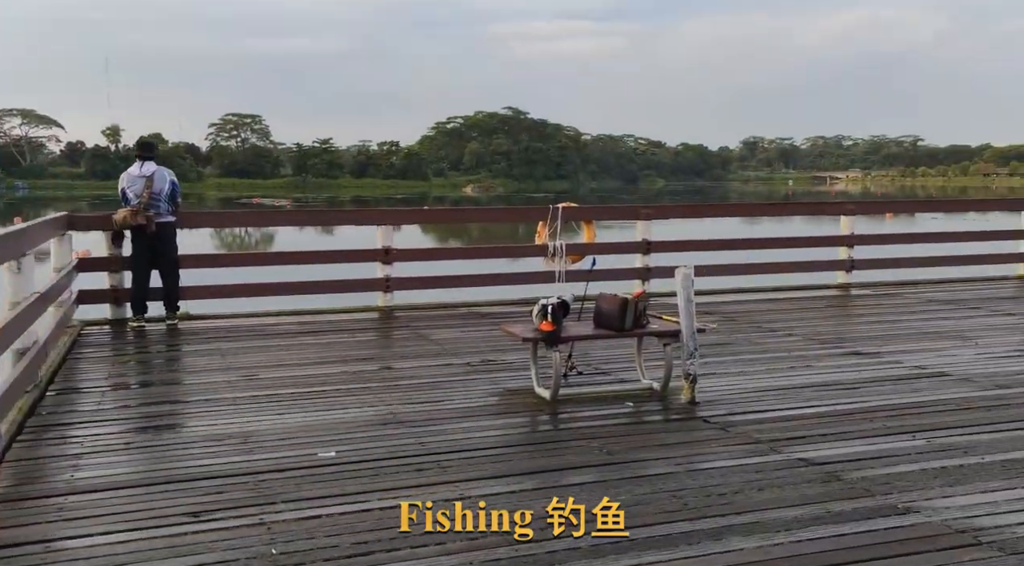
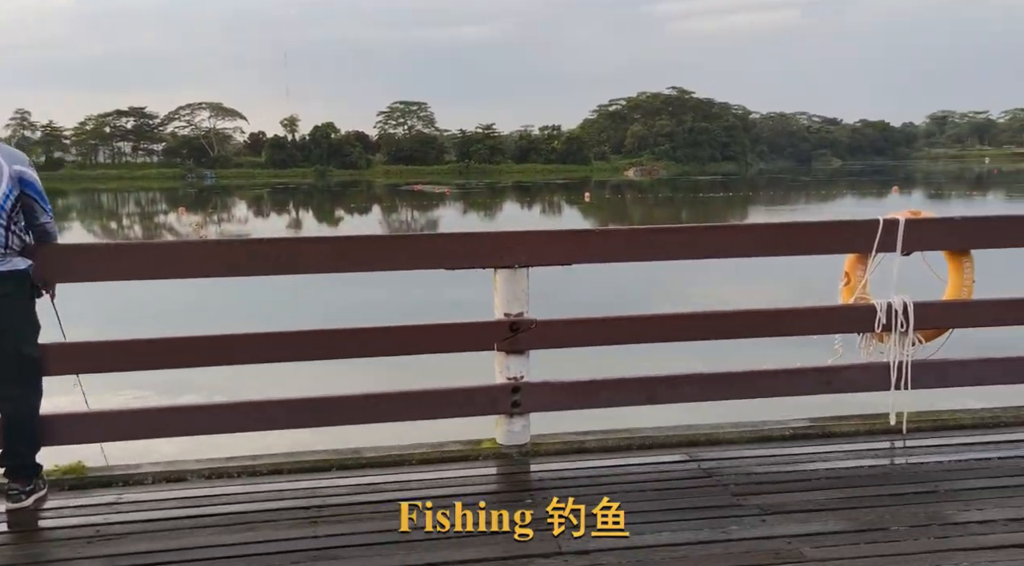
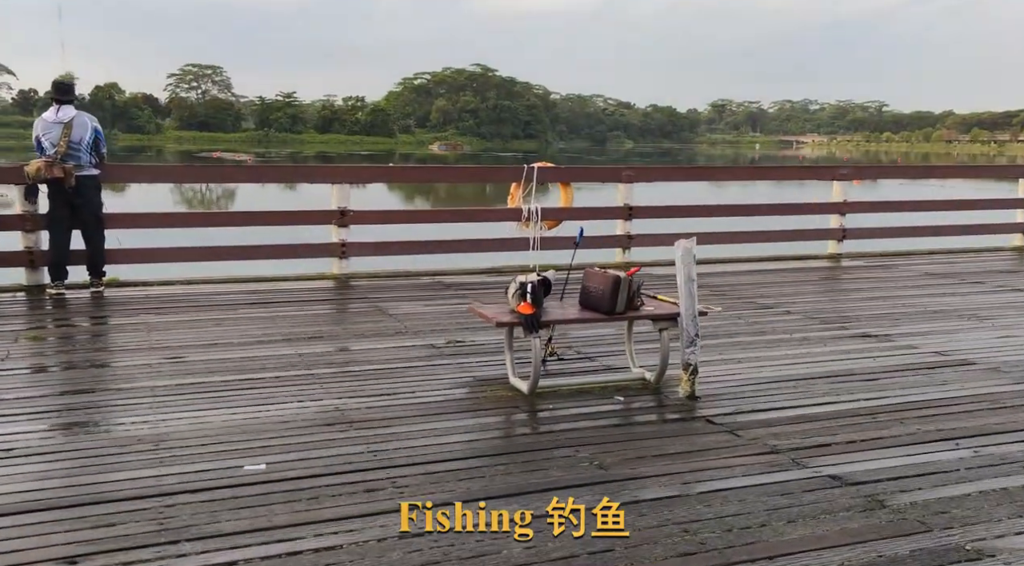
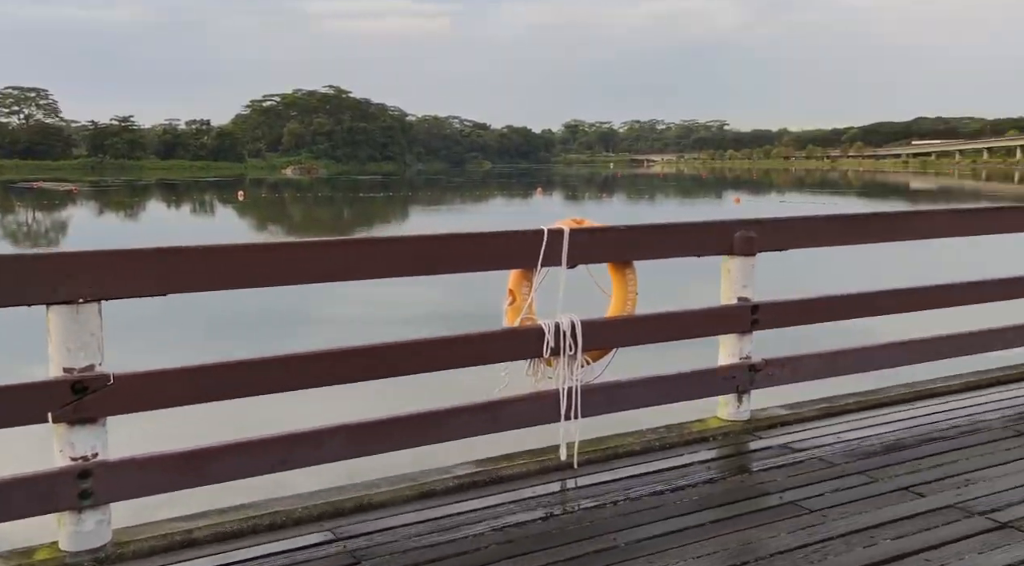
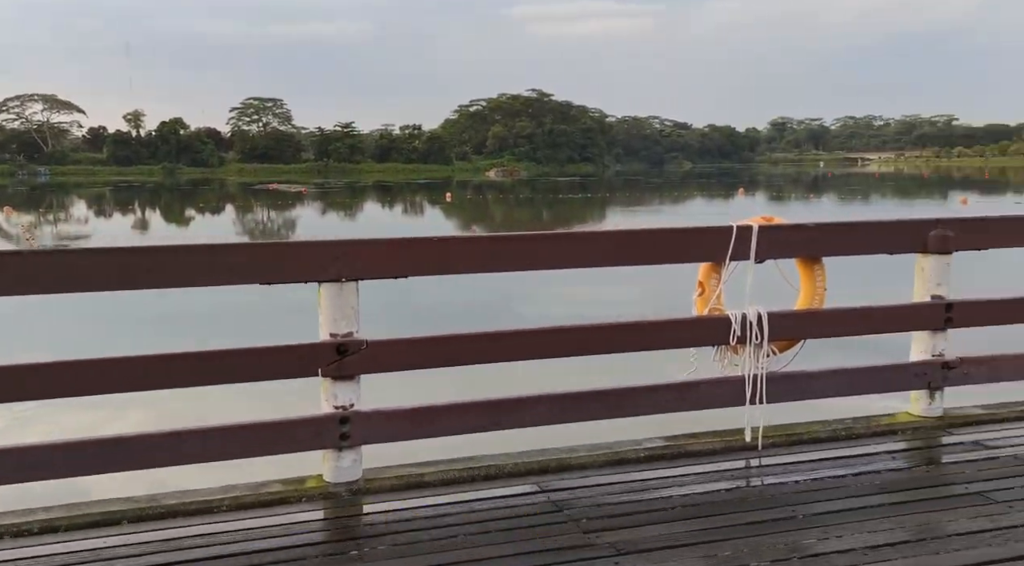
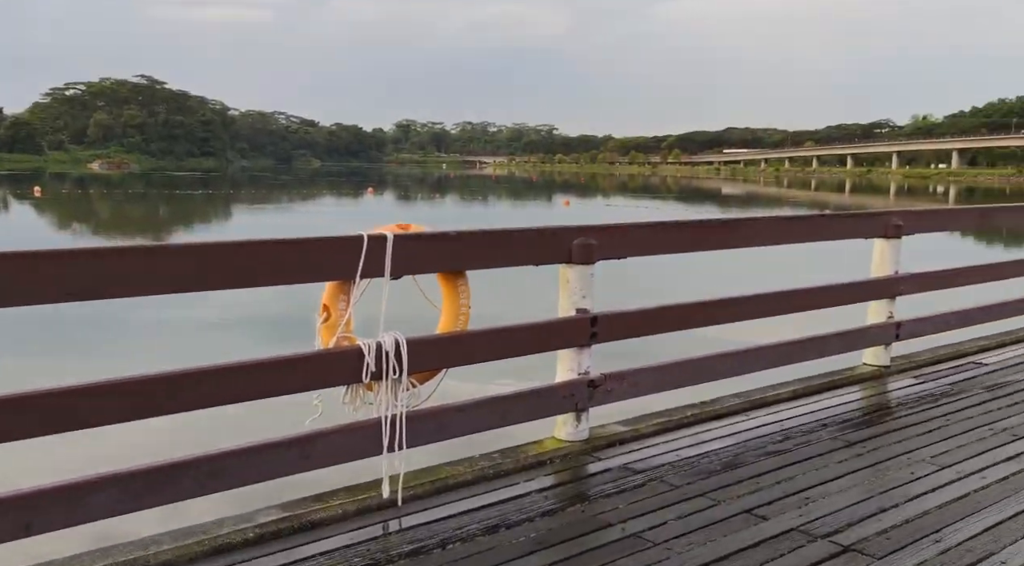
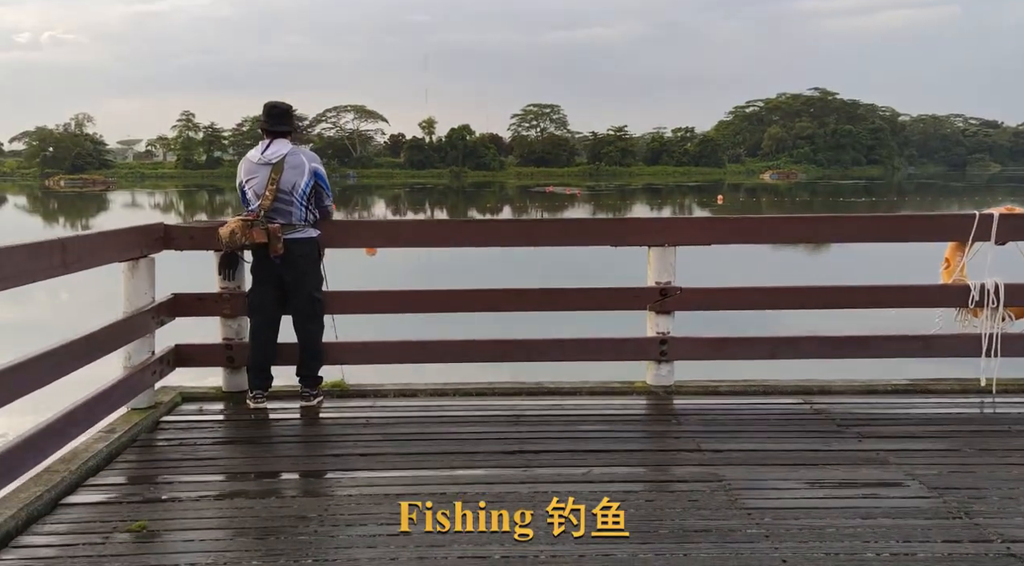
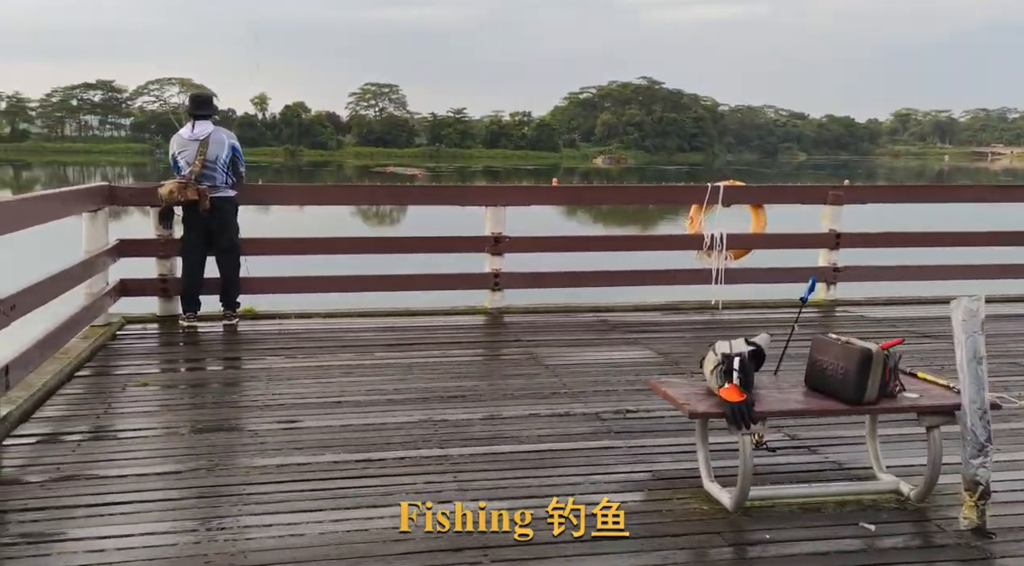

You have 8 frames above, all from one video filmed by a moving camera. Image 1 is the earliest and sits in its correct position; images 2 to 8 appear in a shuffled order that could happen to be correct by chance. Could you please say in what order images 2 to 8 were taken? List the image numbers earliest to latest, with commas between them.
3, 8, 7, 2, 5, 4, 6
